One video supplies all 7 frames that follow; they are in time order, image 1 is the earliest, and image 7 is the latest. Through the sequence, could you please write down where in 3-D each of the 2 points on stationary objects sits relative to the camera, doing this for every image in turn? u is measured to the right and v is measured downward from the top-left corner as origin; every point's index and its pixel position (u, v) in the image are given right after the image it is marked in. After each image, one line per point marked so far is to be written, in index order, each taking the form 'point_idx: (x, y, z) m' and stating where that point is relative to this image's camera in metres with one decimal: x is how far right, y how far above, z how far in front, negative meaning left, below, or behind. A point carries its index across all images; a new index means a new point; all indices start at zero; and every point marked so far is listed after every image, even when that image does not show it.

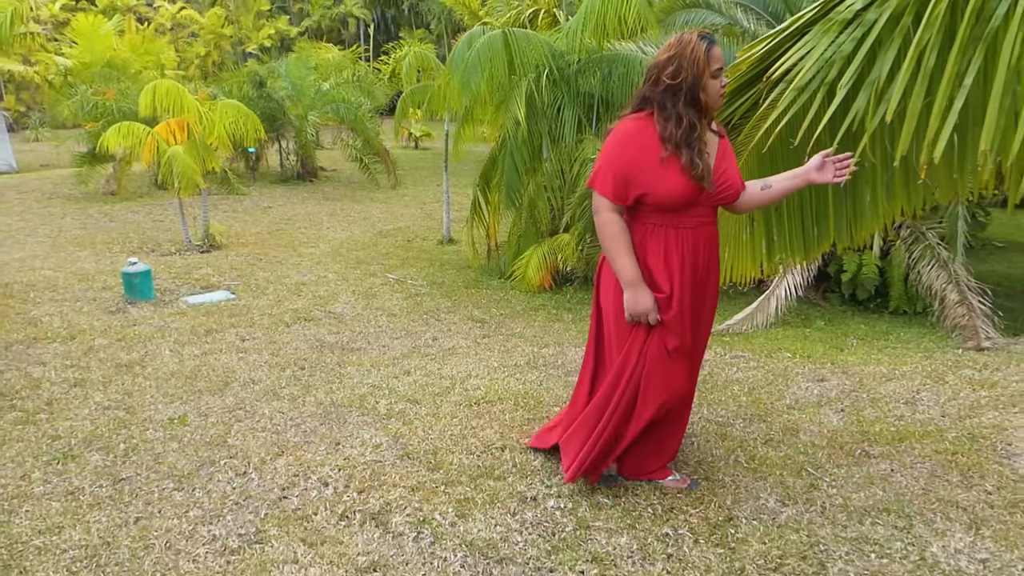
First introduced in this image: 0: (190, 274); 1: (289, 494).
0: (-2.9, +0.1, +7.0) m
1: (-0.8, -0.7, +2.7) m
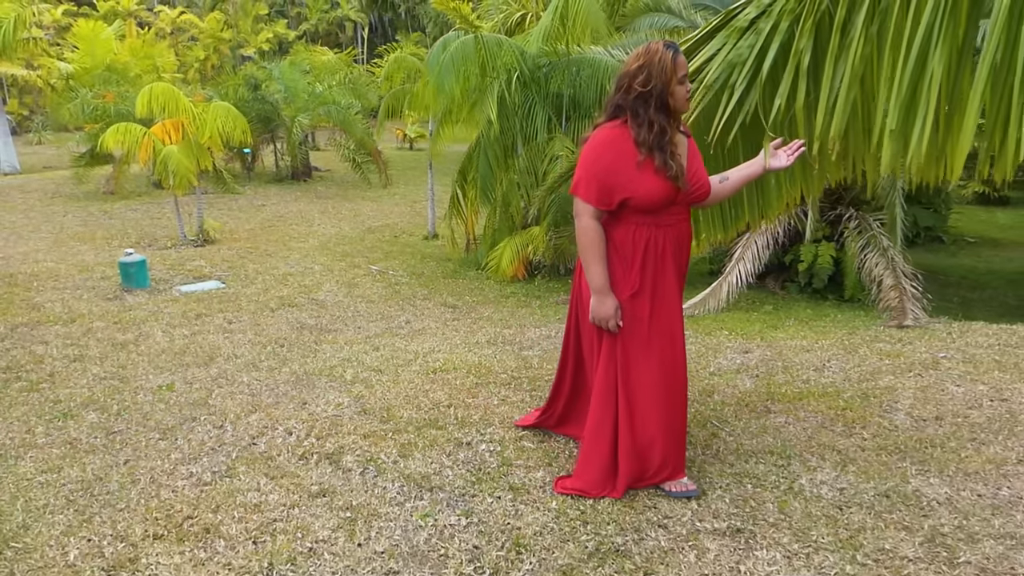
0: (-3.1, +0.2, +7.4) m
1: (-1.0, -0.6, +3.1) m
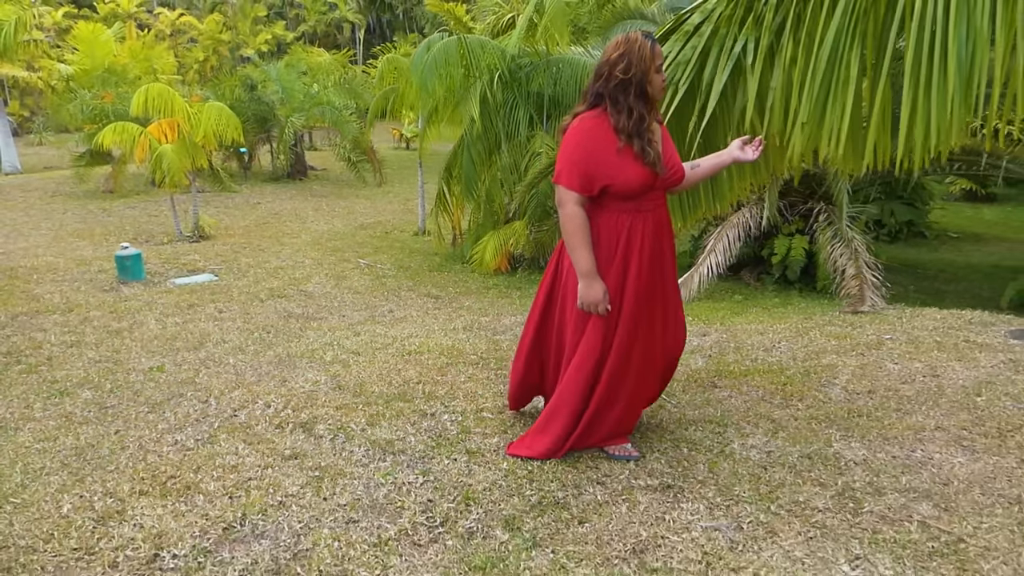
0: (-3.3, +0.3, +7.6) m
1: (-1.2, -0.5, +3.4) m
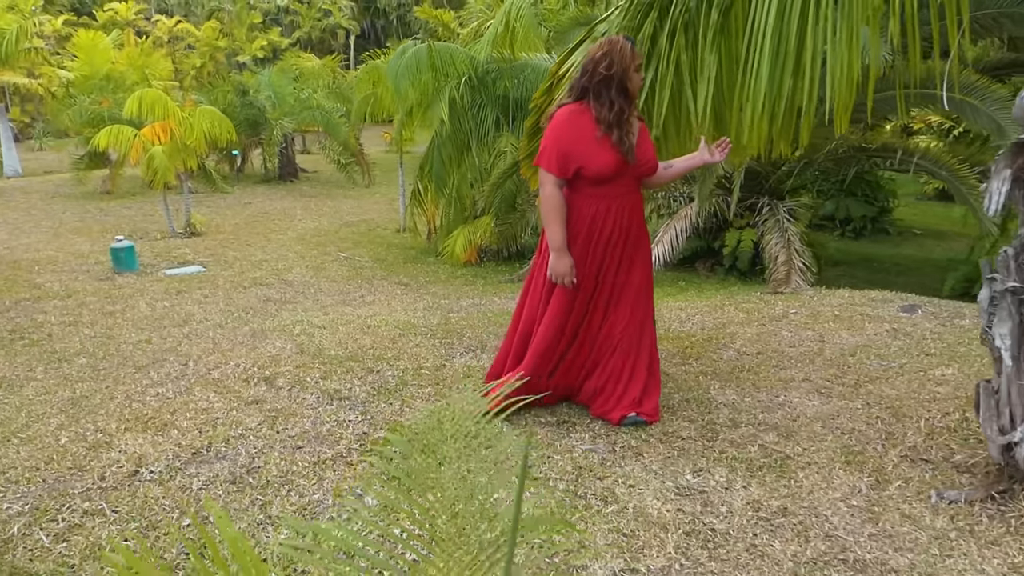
0: (-3.6, +0.4, +8.2) m
1: (-1.5, -0.4, +3.9) m
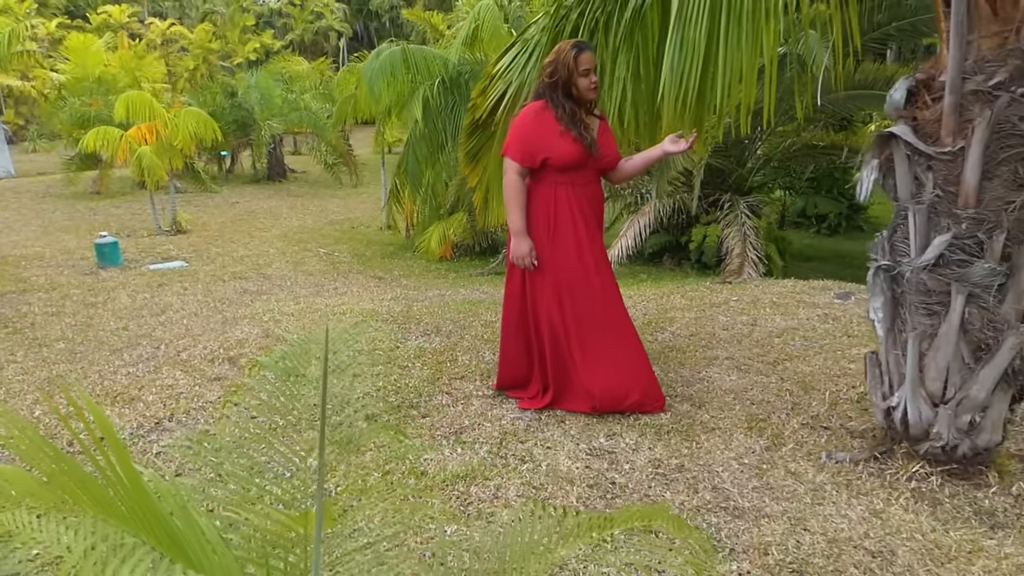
0: (-3.9, +0.4, +8.5) m
1: (-1.8, -0.4, +4.2) m
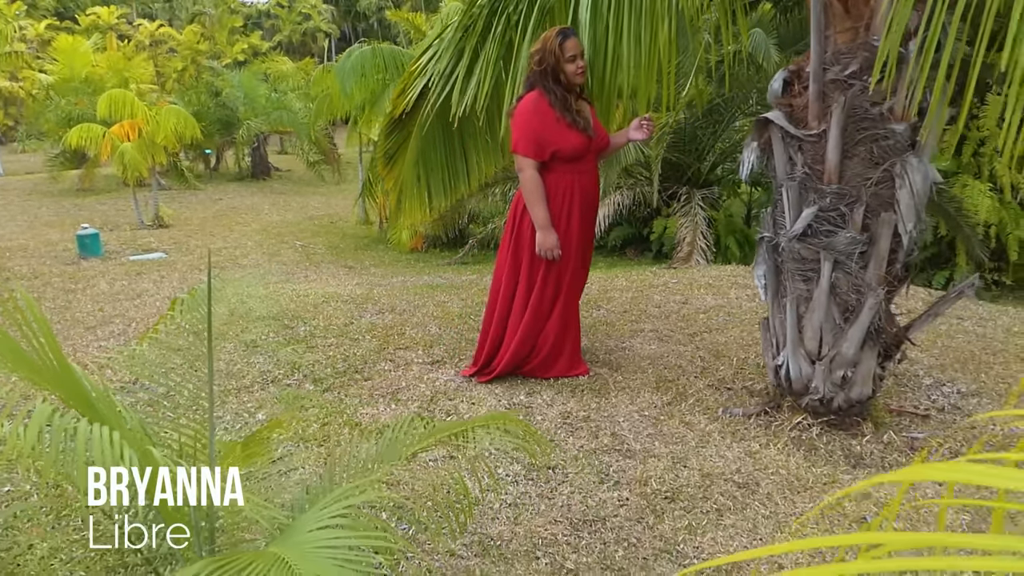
0: (-4.2, +0.5, +8.8) m
1: (-2.1, -0.2, +4.6) m
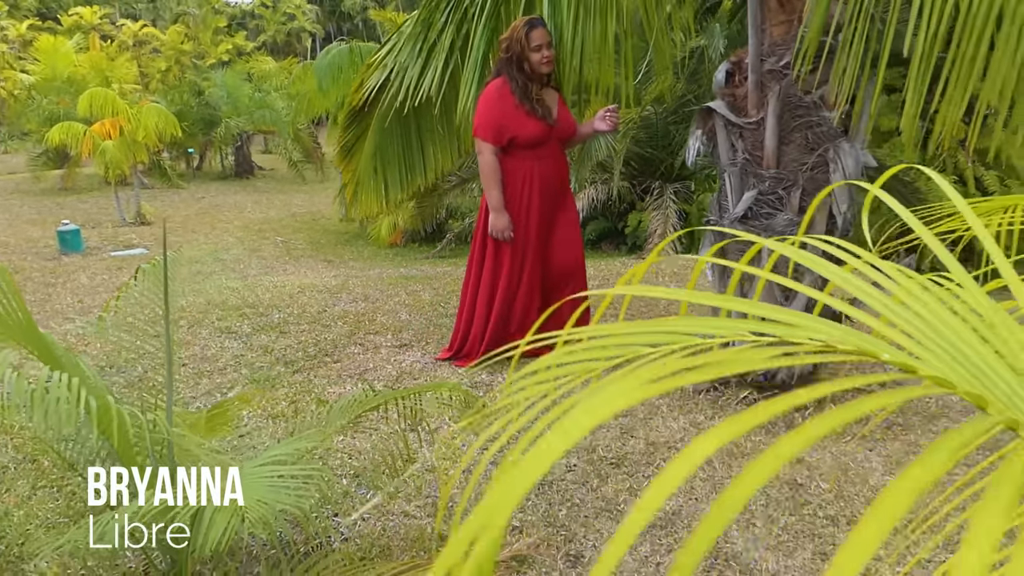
0: (-4.5, +0.6, +8.9) m
1: (-2.3, -0.2, +4.7) m
